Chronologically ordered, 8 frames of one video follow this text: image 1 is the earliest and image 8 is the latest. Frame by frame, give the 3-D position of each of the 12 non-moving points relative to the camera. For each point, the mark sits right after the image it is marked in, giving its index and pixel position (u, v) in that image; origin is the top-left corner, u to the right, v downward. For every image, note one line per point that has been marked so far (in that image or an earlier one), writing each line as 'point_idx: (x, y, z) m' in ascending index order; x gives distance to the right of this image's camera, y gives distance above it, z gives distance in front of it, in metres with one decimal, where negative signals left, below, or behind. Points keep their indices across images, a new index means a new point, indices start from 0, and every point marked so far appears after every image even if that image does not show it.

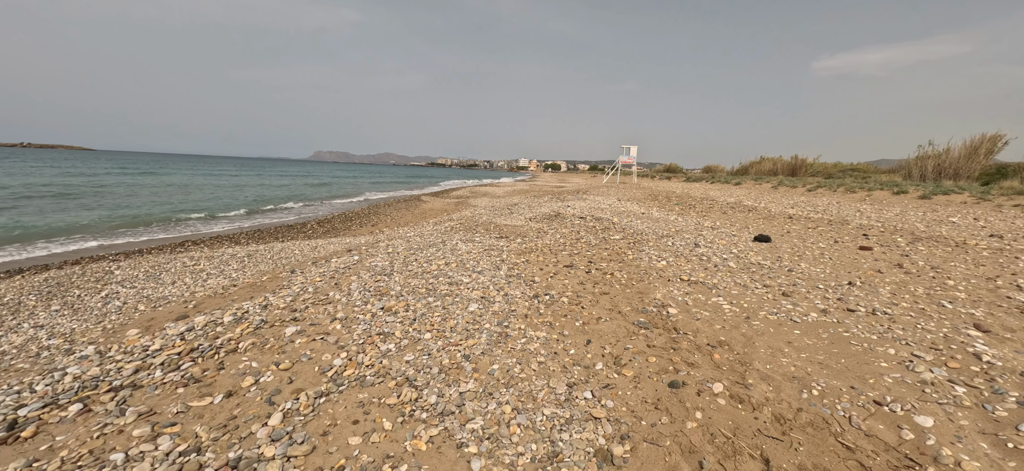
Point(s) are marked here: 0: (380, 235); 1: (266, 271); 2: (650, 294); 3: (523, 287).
0: (-5.8, 0.0, +18.0) m
1: (-7.1, -1.0, +12.0) m
2: (+3.2, -1.4, +9.6) m
3: (+0.3, -1.3, +10.1) m
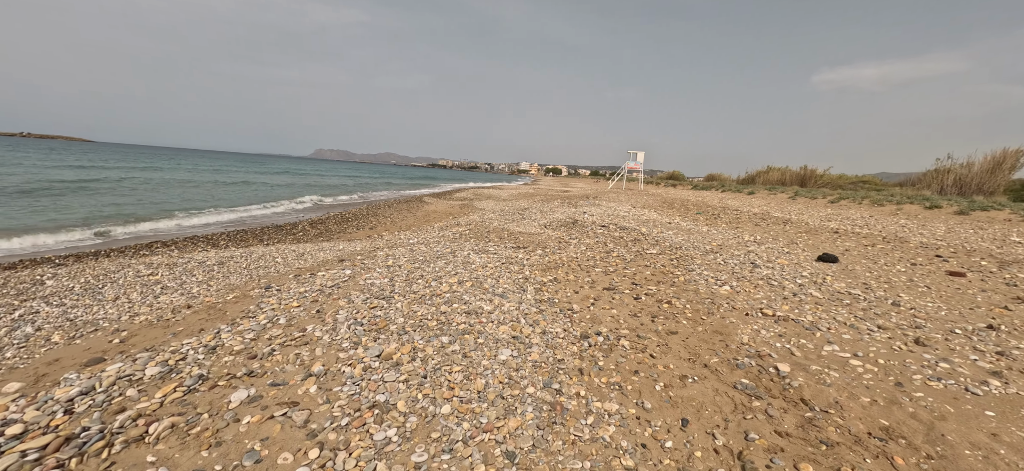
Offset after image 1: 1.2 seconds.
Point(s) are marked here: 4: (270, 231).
0: (-5.1, -0.3, +15.7) m
1: (-6.4, -1.2, +9.6) m
2: (+3.9, -1.8, +7.3) m
3: (+0.9, -1.6, +7.8) m
4: (-11.0, +0.2, +19.0) m
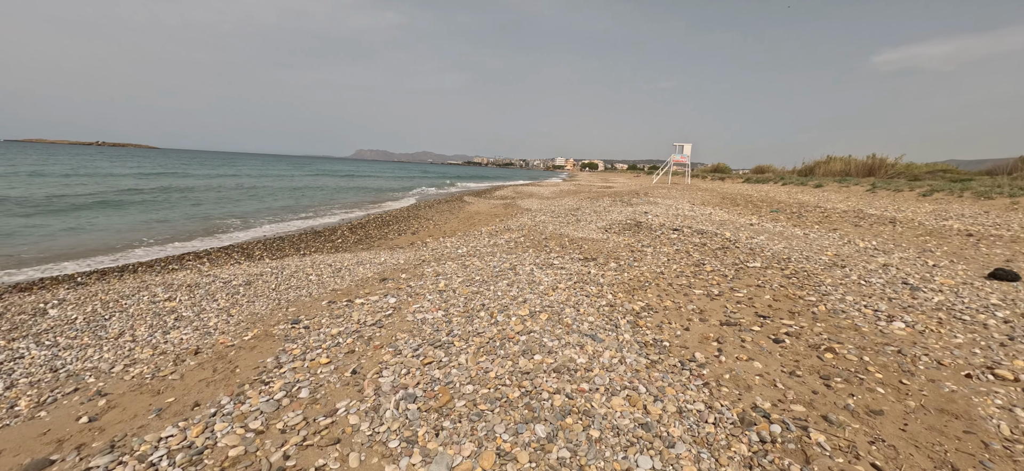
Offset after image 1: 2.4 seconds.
0: (-3.0, -0.6, +13.7) m
1: (-4.8, -1.6, +7.9) m
2: (+5.2, -2.1, +4.6) m
3: (+2.4, -2.0, +5.4) m
4: (-8.6, -0.2, +17.5) m
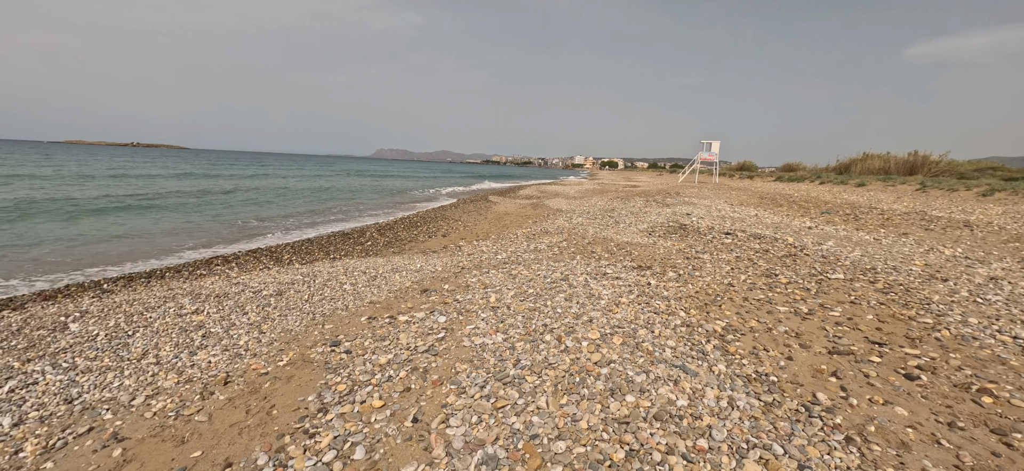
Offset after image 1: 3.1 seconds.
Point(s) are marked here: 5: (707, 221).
0: (-1.6, -0.7, +12.8) m
1: (-3.7, -1.7, +7.0) m
2: (+6.2, -2.3, +3.4) m
3: (+3.4, -2.2, +4.2) m
4: (-7.1, -0.3, +16.8) m
5: (+9.3, +0.7, +19.9) m
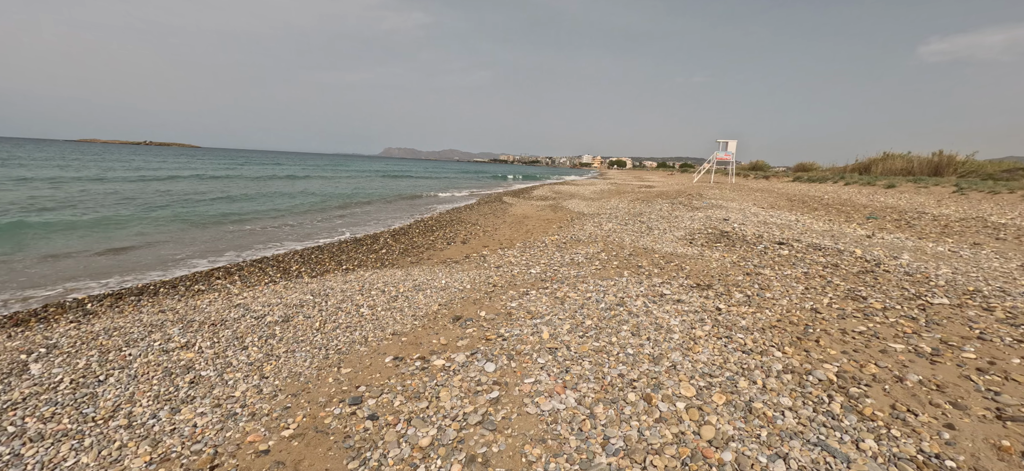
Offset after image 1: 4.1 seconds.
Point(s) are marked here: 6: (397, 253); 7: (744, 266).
0: (-0.7, -1.0, +11.4) m
1: (-2.8, -2.0, +5.6) m
2: (+7.0, -2.7, +1.8) m
3: (+4.2, -2.5, +2.7) m
4: (-6.1, -0.5, +15.5) m
5: (+10.4, +0.4, +18.3) m
6: (-4.2, -0.6, +15.3) m
7: (+6.7, -0.9, +12.0) m
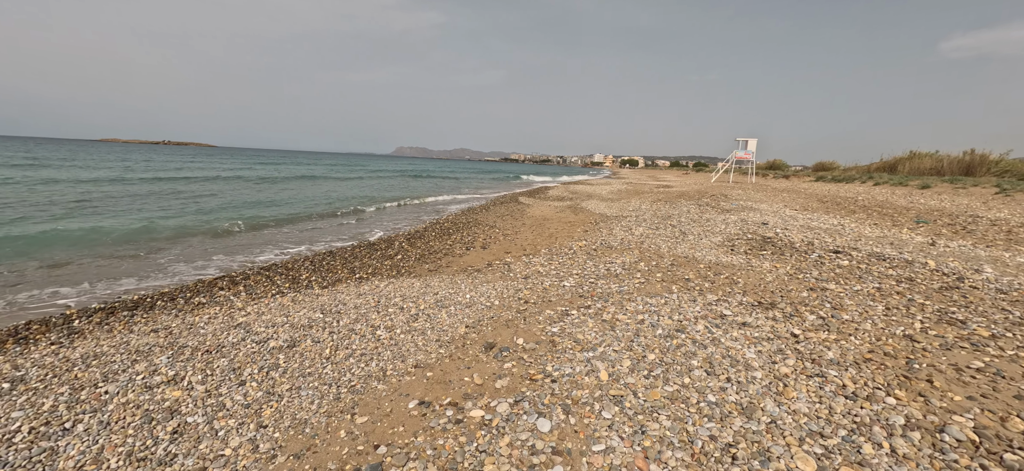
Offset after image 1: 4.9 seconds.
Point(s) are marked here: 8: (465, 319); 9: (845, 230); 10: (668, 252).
0: (+0.1, -1.2, +10.2) m
1: (-2.2, -2.2, +4.5) m
2: (+7.5, -2.9, +0.5) m
3: (+4.7, -2.8, +1.5) m
4: (-5.2, -0.7, +14.5) m
5: (+11.3, +0.1, +16.8) m
6: (-3.4, -0.8, +14.2) m
7: (+7.4, -1.1, +10.6) m
8: (-0.9, -1.6, +7.8) m
9: (+13.8, +0.2, +17.3) m
10: (+4.9, -0.5, +13.1) m
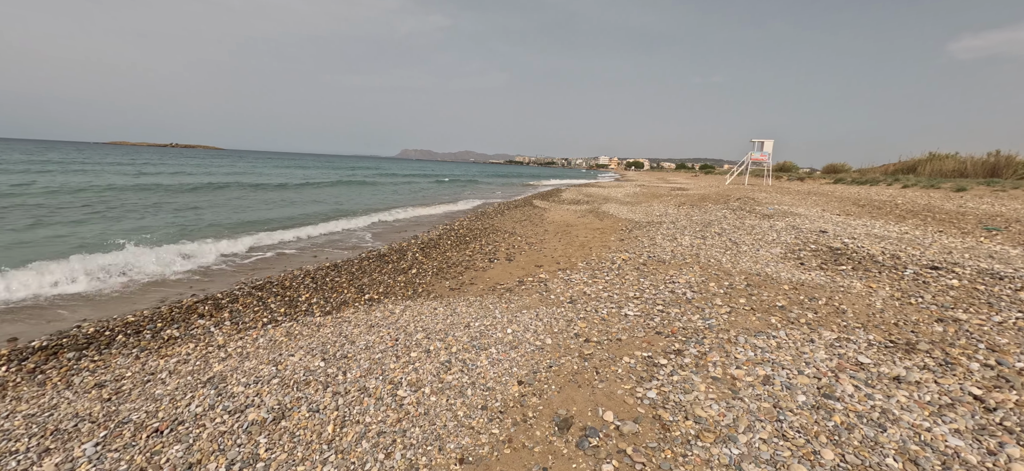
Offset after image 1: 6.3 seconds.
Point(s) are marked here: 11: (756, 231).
0: (+1.0, -1.5, +8.2) m
1: (-1.3, -2.5, +2.6) m
2: (+8.4, -3.2, -1.6) m
3: (+5.6, -3.0, -0.6) m
4: (-4.3, -1.0, +12.5) m
5: (+12.3, -0.2, +14.8) m
6: (-2.4, -1.1, +12.3) m
7: (+8.4, -1.4, +8.6) m
8: (0.0, -1.9, +5.8) m
9: (+14.8, -0.2, +15.1) m
10: (+5.9, -0.9, +11.0) m
11: (+10.2, +0.2, +17.5) m
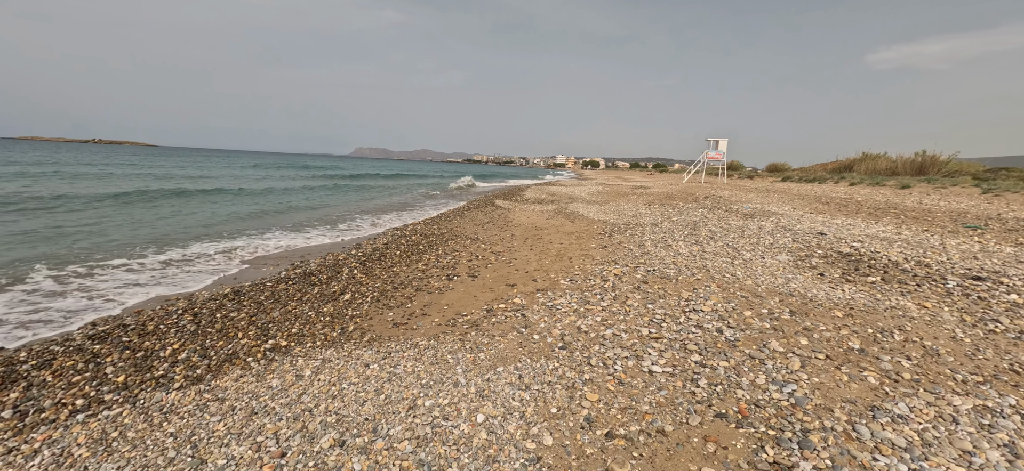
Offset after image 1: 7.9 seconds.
0: (+0.6, -1.8, +5.6) m
1: (-1.1, -2.8, -0.3) m
2: (+8.9, -3.4, -3.5) m
3: (+6.1, -3.2, -2.7) m
4: (-5.1, -1.4, +9.3) m
5: (+11.2, -0.3, +13.2) m
6: (-3.2, -1.5, +9.2) m
7: (+7.9, -1.6, +6.6) m
8: (-0.1, -2.2, +3.1) m
9: (+13.6, -0.2, +13.8) m
10: (+5.2, -1.0, +8.8) m
11: (+8.8, +0.1, +15.7) m
